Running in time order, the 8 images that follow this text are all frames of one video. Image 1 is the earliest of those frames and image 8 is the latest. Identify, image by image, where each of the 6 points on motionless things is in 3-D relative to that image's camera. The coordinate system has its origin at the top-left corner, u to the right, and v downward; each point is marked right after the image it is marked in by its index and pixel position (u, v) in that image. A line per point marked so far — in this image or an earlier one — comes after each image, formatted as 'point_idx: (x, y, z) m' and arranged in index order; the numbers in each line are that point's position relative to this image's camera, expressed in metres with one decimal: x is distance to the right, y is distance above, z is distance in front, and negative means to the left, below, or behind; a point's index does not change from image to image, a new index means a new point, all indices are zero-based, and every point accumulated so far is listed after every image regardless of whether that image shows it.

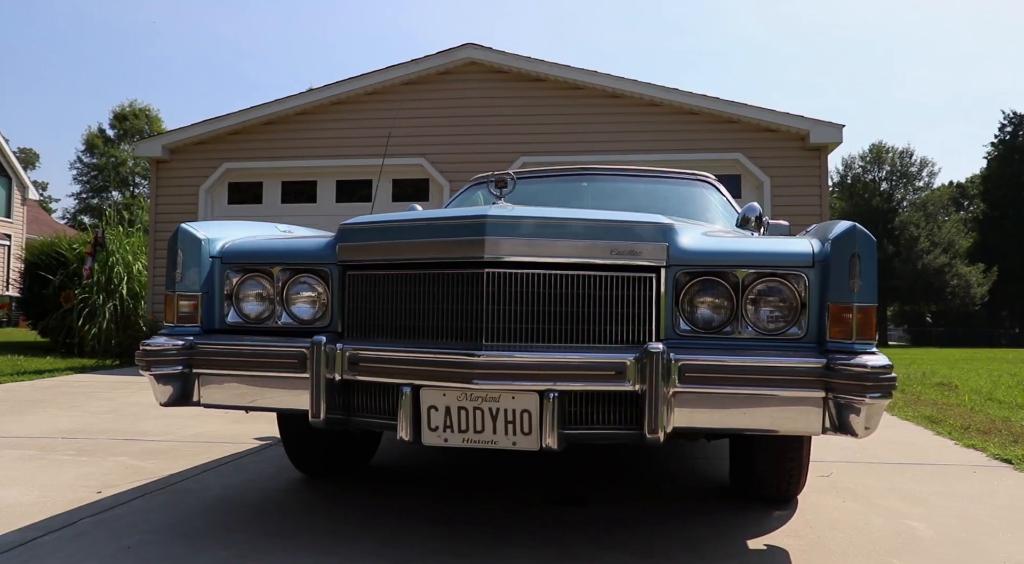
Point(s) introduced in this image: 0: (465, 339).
0: (-0.2, -0.2, +2.2) m
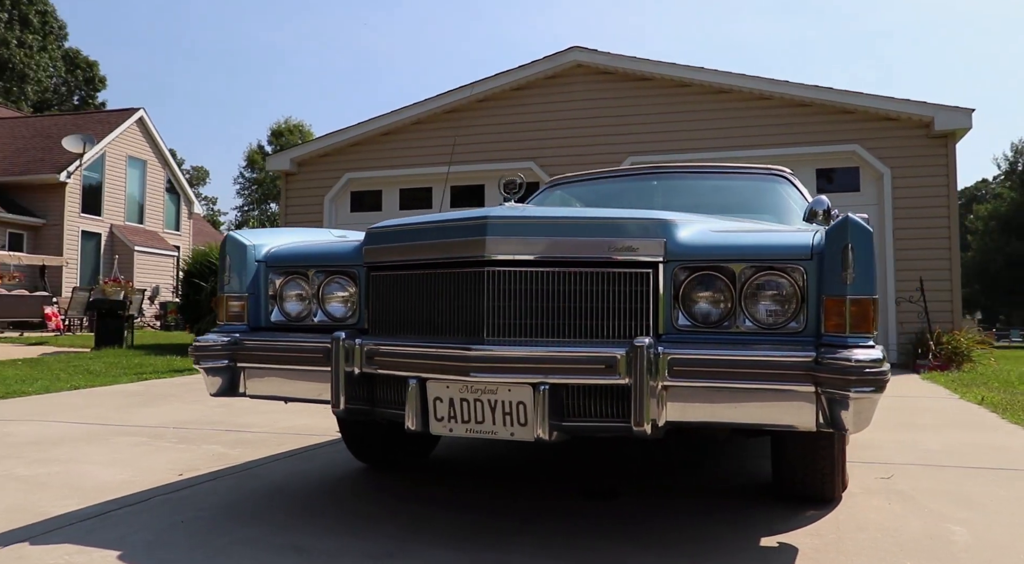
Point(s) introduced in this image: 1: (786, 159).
0: (-0.1, -0.2, +2.4) m
1: (+3.6, +1.5, +9.2) m
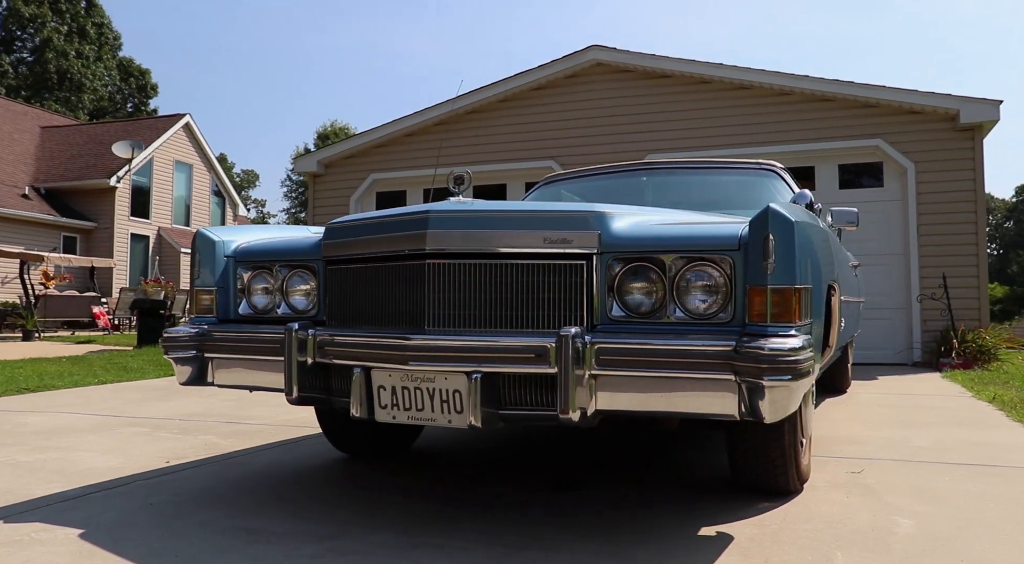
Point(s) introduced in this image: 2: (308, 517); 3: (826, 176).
0: (-0.3, -0.1, +2.4) m
1: (+3.7, +1.5, +9.1) m
2: (-0.7, -0.8, +2.6) m
3: (+3.9, +1.3, +9.0) m
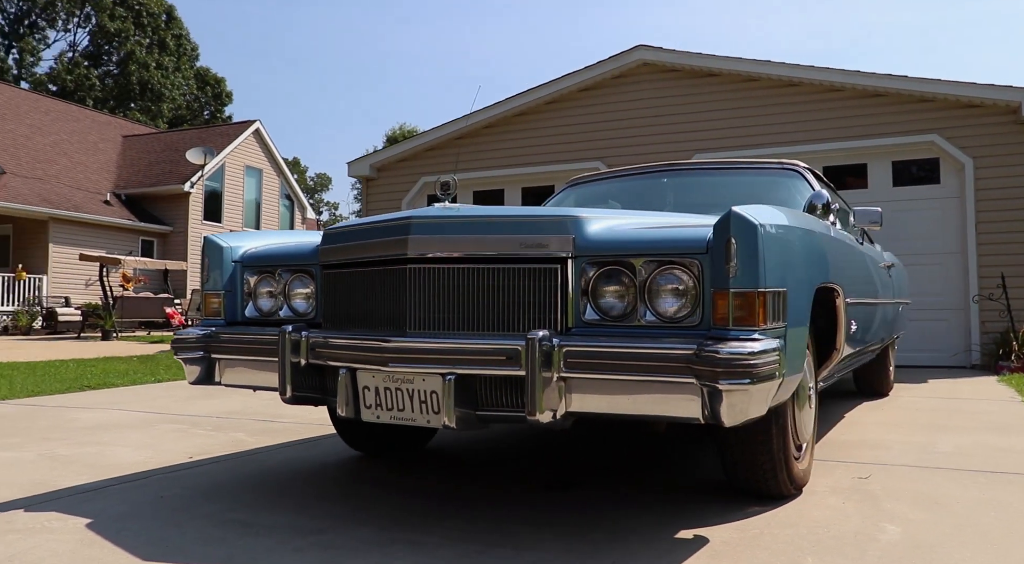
0: (-0.4, -0.2, +2.5) m
1: (+4.2, +1.5, +8.8) m
2: (-0.8, -0.8, +2.7) m
3: (+4.4, +1.3, +8.7) m
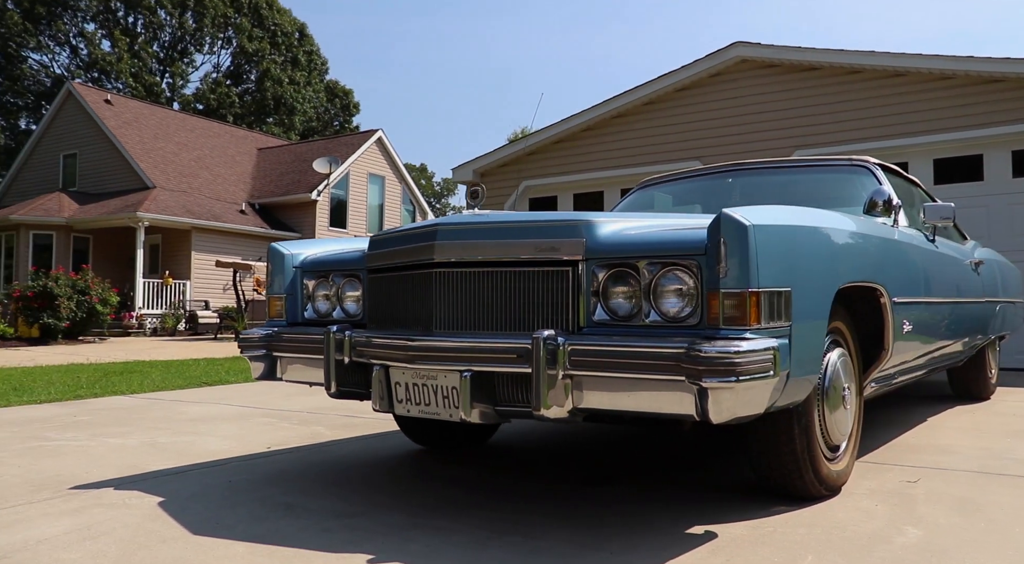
0: (-0.3, -0.2, +2.7) m
1: (+5.2, +1.6, +8.2) m
2: (-0.7, -0.9, +2.9) m
3: (+5.3, +1.3, +8.1) m
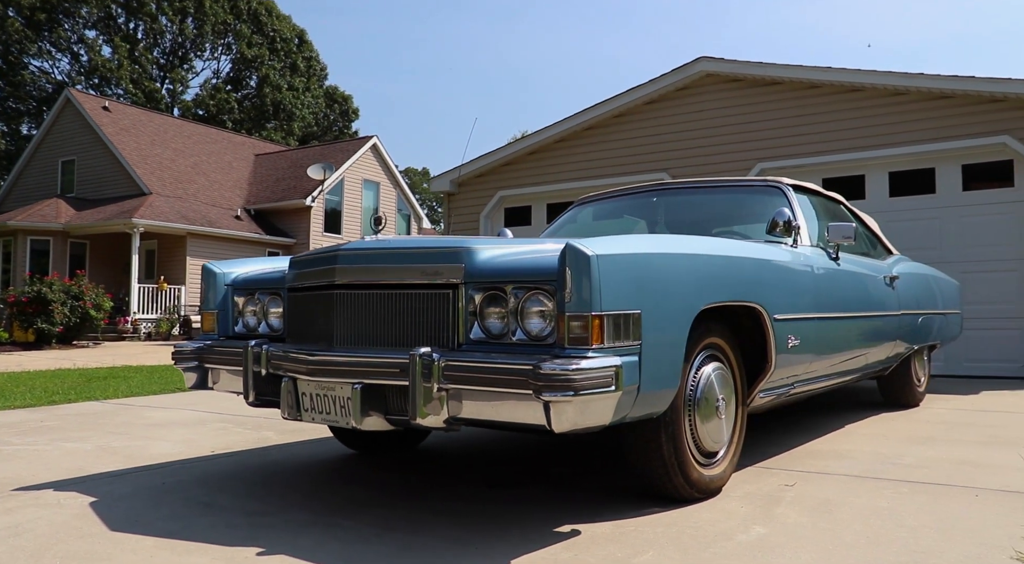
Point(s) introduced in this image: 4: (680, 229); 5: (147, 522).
0: (-0.7, -0.2, +3.0) m
1: (+4.8, +1.4, +8.4) m
2: (-1.1, -0.9, +3.2) m
3: (+4.9, +1.2, +8.3) m
4: (+1.0, +0.3, +4.4) m
5: (-1.4, -0.9, +2.8) m
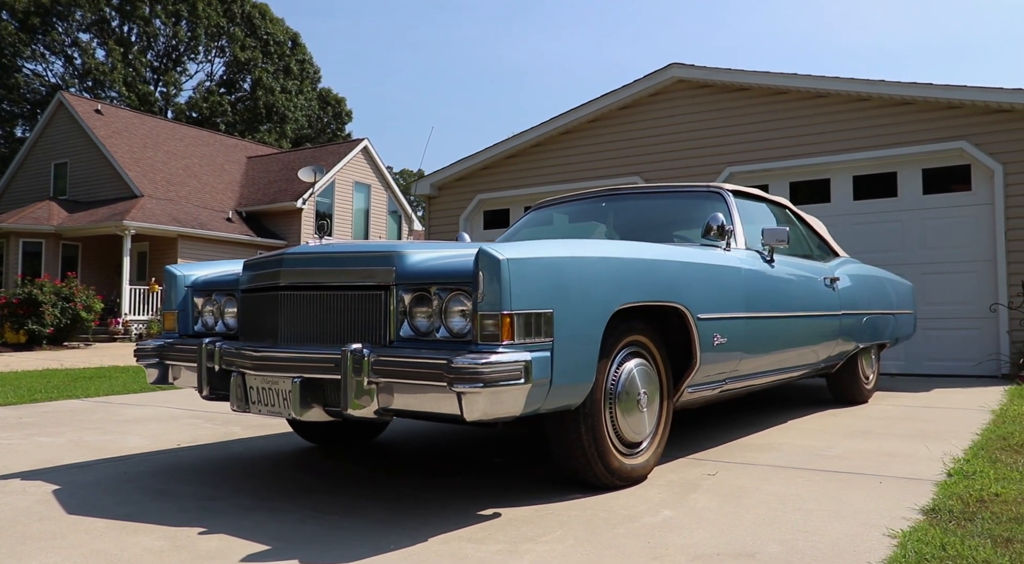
0: (-1.0, -0.3, +3.2) m
1: (+4.5, +1.4, +8.7) m
2: (-1.4, -0.9, +3.4) m
3: (+4.6, +1.2, +8.6) m
4: (+0.7, +0.3, +4.7) m
5: (-1.7, -0.9, +3.0) m
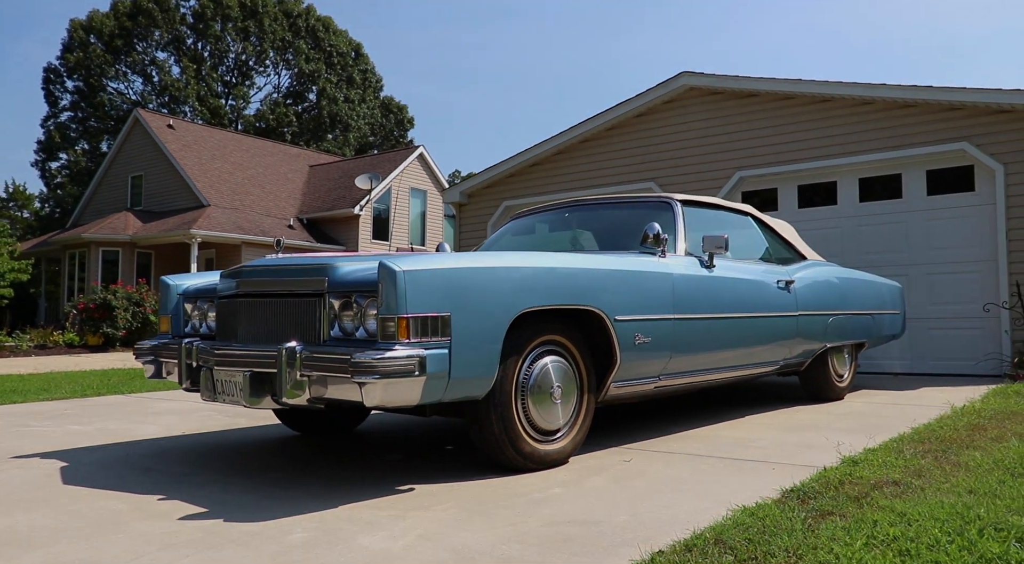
0: (-1.4, -0.3, +3.7) m
1: (+4.6, +1.4, +8.7) m
2: (-1.7, -1.0, +4.0) m
3: (+4.7, +1.2, +8.6) m
4: (+0.5, +0.3, +5.0) m
5: (-2.1, -1.0, +3.6) m
